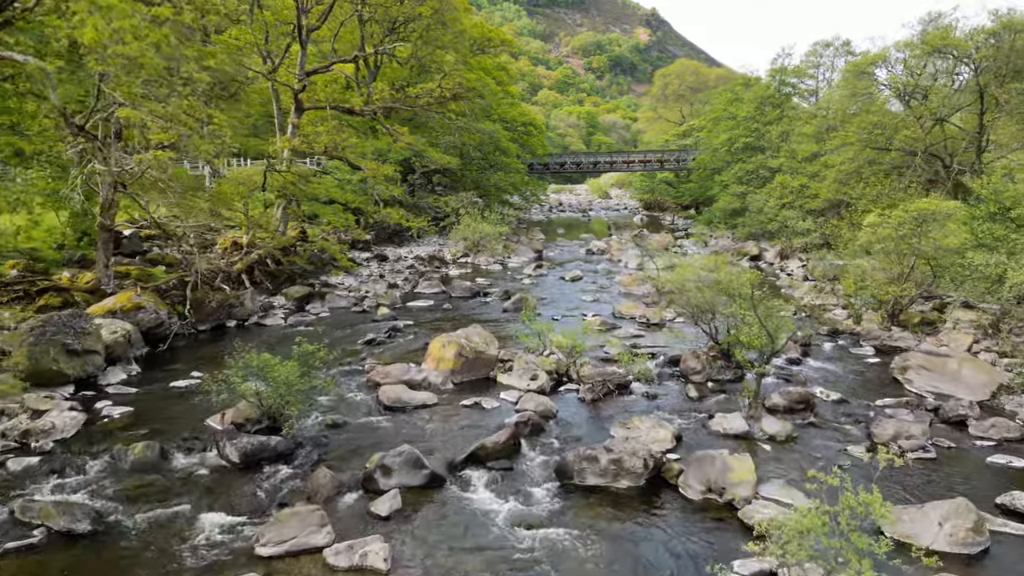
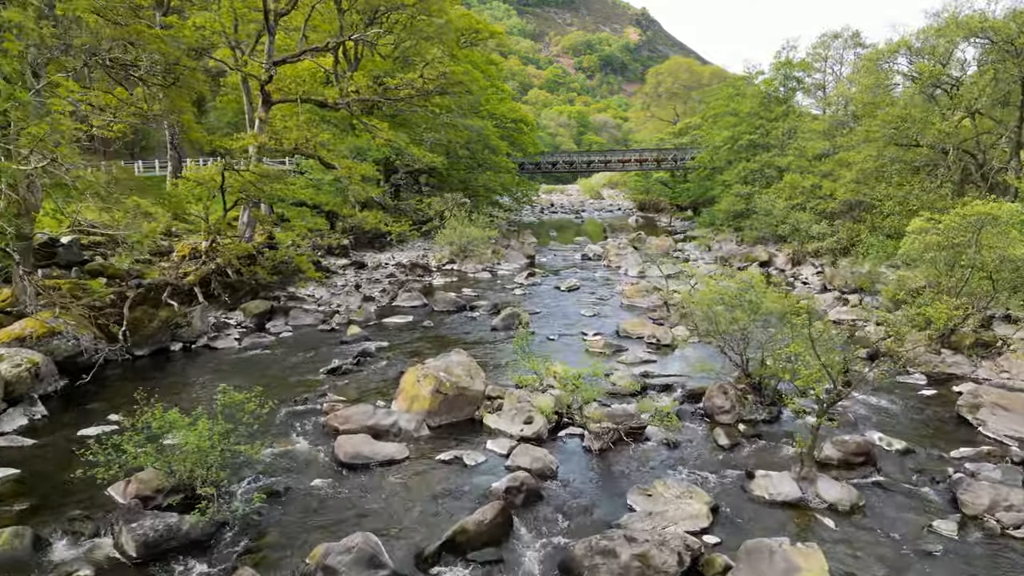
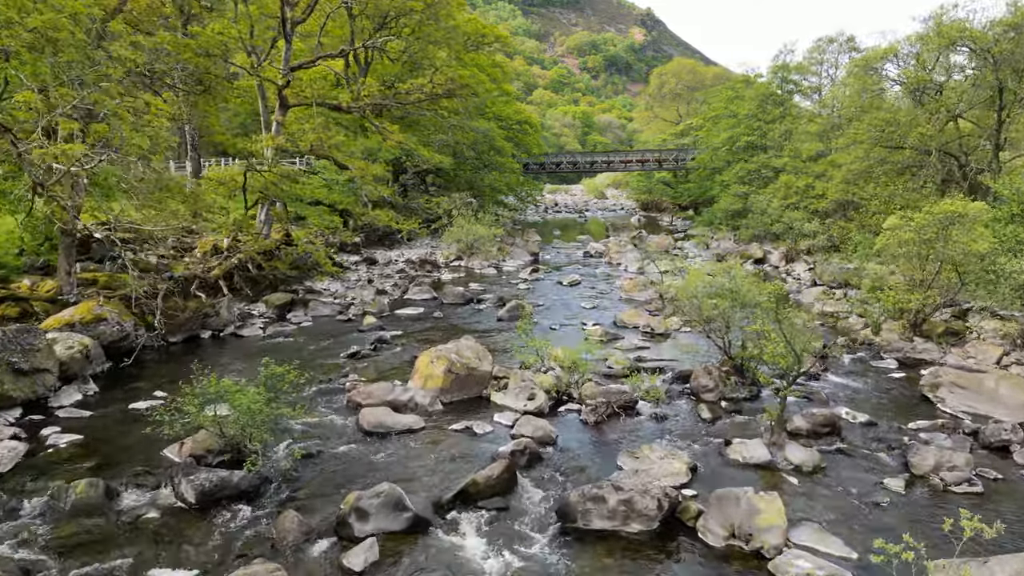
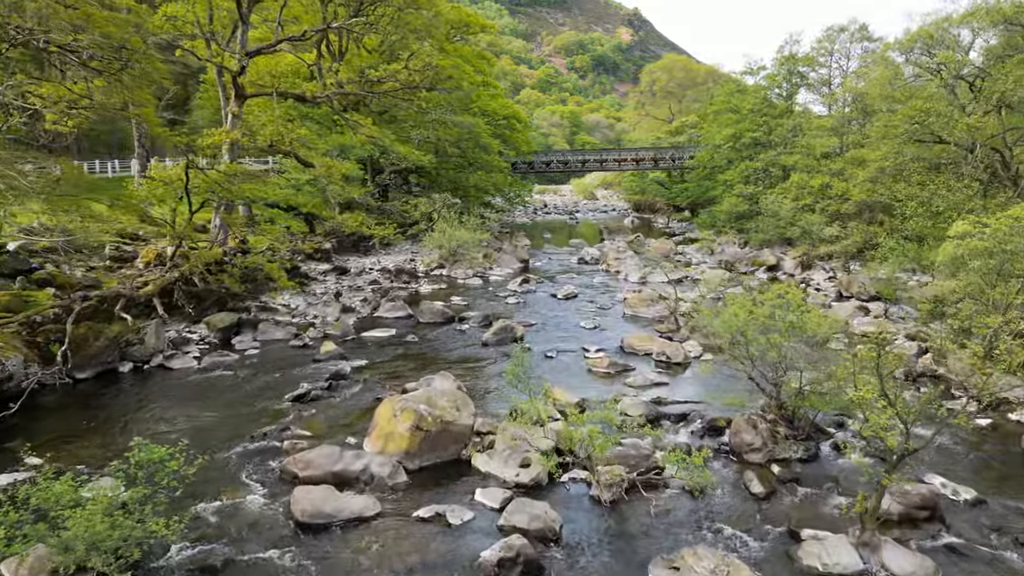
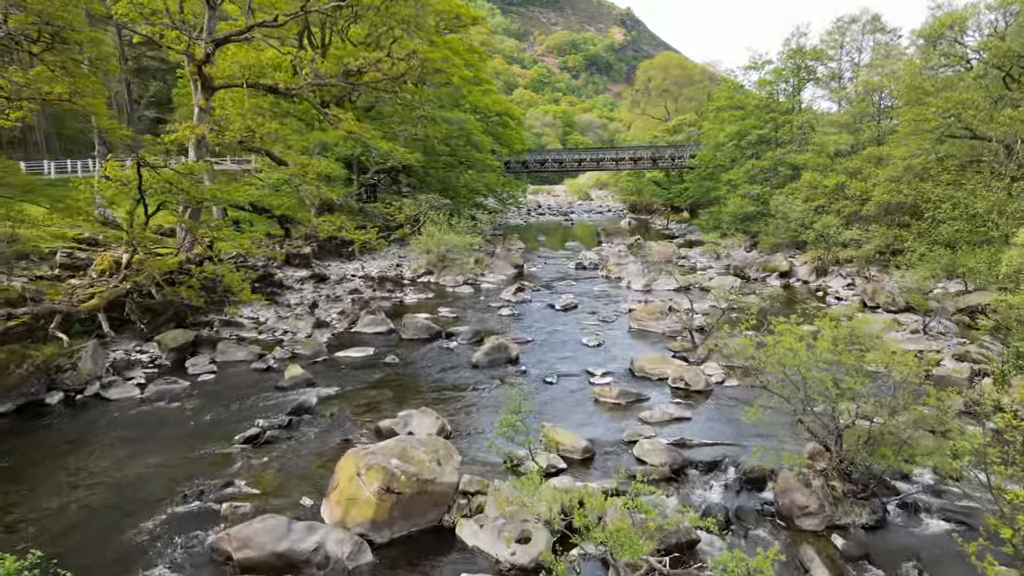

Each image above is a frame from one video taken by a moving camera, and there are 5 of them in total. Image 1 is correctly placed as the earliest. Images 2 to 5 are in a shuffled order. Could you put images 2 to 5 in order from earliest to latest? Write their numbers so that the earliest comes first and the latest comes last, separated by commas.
3, 2, 4, 5
